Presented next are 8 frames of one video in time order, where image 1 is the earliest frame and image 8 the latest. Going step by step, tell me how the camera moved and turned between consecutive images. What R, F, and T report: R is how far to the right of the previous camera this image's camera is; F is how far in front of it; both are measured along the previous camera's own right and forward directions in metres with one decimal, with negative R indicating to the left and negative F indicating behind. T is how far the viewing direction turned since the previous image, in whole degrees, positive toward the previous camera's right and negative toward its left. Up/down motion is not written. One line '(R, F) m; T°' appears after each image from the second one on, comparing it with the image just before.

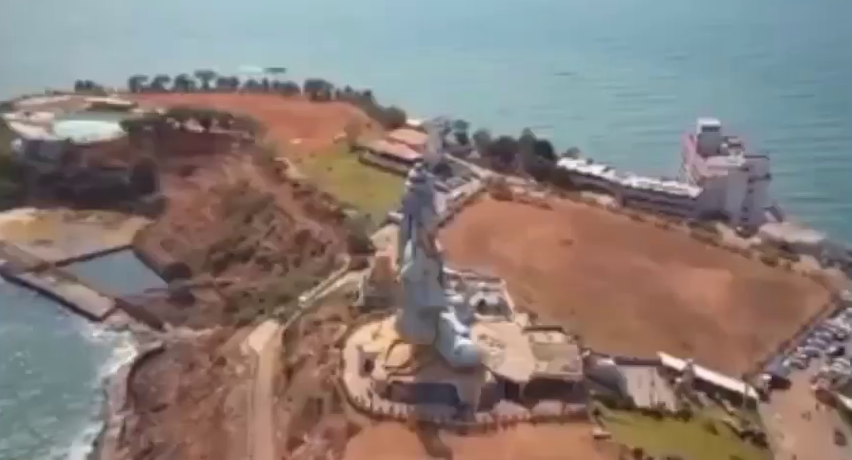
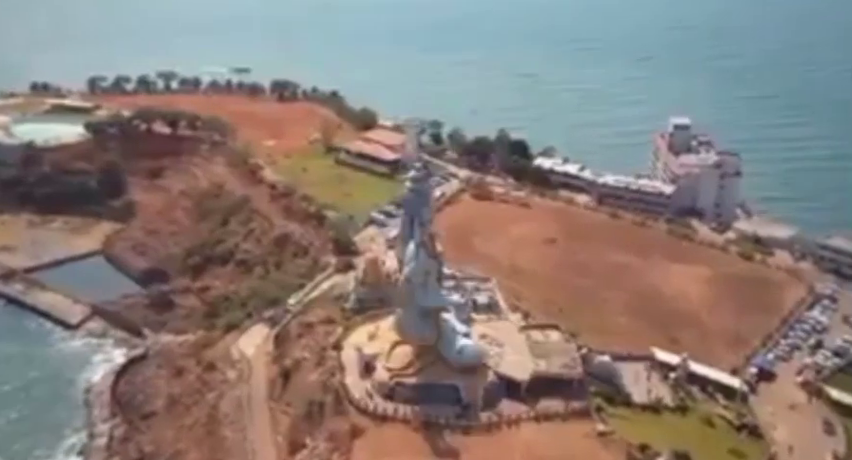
(-1.7, +0.1) m; +3°
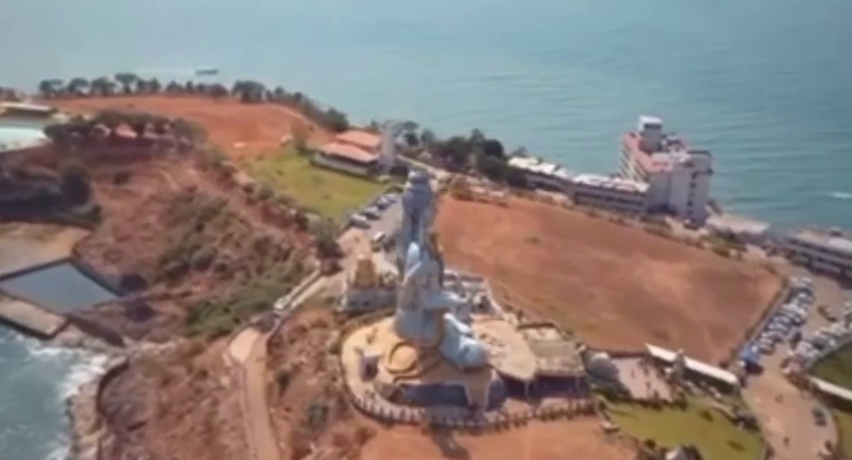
(-1.9, 0.0) m; +4°
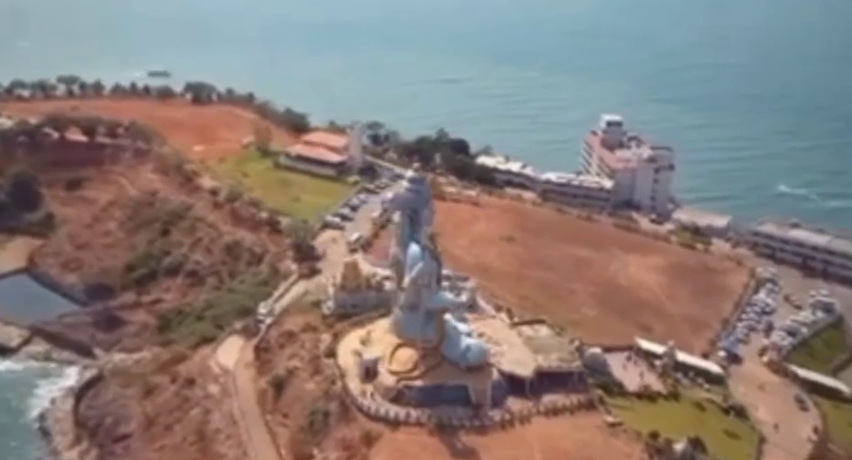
(-2.3, +0.2) m; +5°
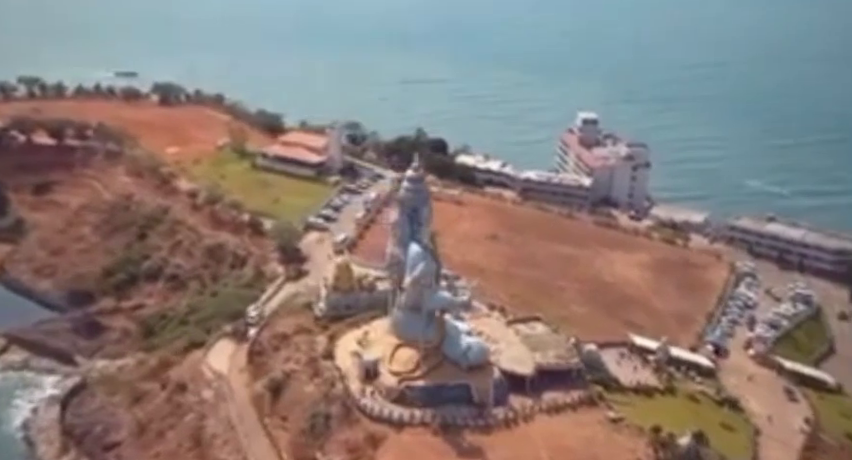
(-1.5, +0.1) m; +3°
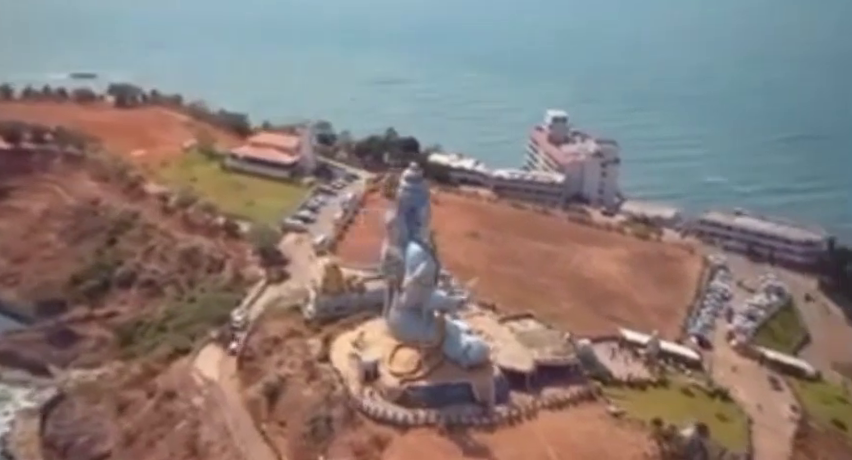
(-1.9, +0.2) m; +4°
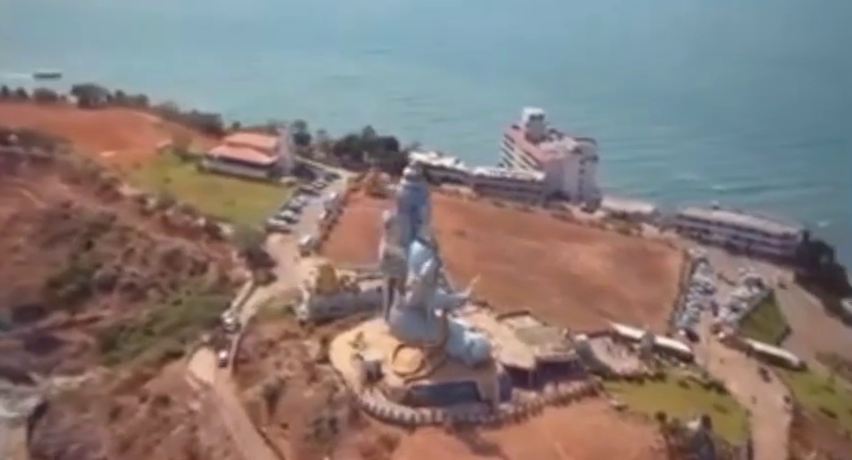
(-1.6, +0.2) m; +3°
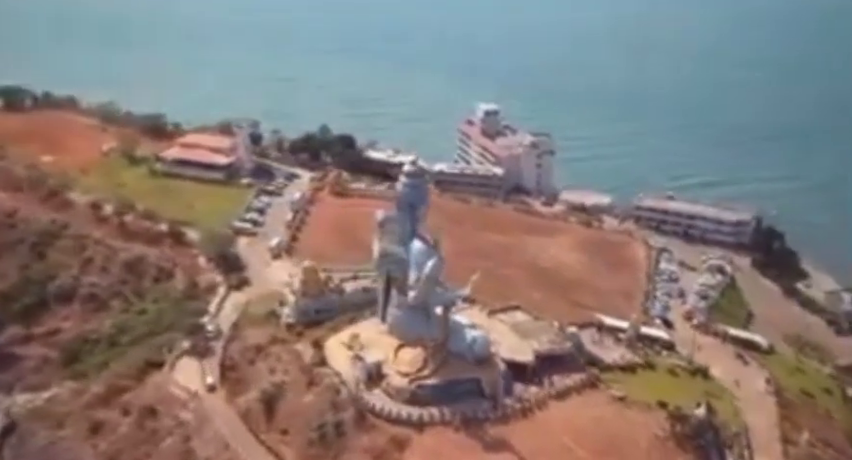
(-2.8, +0.6) m; +6°
